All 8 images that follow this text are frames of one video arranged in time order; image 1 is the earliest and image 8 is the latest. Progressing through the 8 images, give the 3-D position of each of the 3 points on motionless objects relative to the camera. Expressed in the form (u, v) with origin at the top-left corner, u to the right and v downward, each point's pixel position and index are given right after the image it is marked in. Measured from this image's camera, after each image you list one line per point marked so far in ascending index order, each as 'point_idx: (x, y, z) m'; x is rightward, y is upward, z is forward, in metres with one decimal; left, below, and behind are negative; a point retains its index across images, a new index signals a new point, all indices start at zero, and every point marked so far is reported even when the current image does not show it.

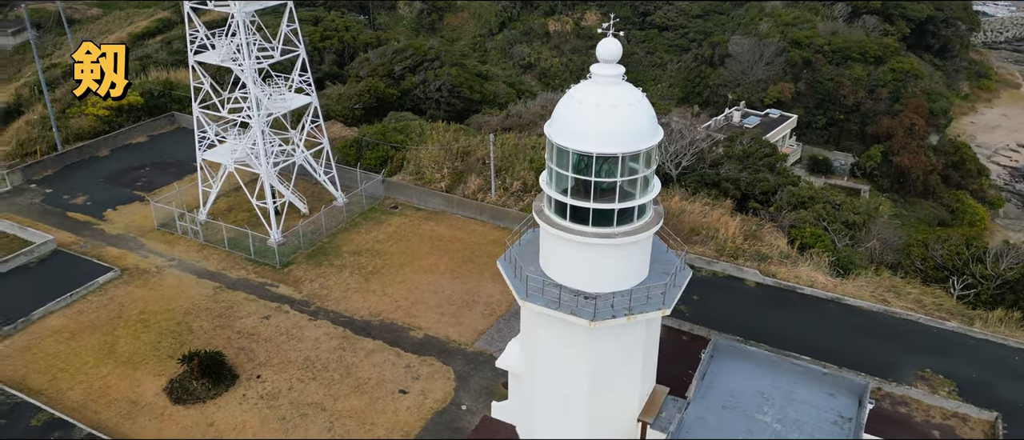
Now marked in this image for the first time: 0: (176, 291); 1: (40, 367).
0: (-8.2, -1.8, +18.0) m
1: (-9.9, -3.1, +15.3) m
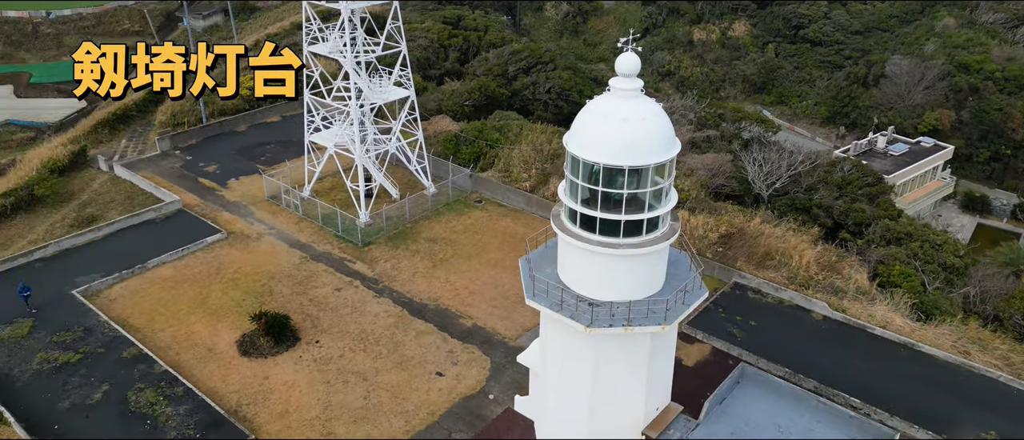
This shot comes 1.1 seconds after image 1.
0: (-6.6, -1.0, +20.0) m
1: (-8.9, -2.1, +17.7) m
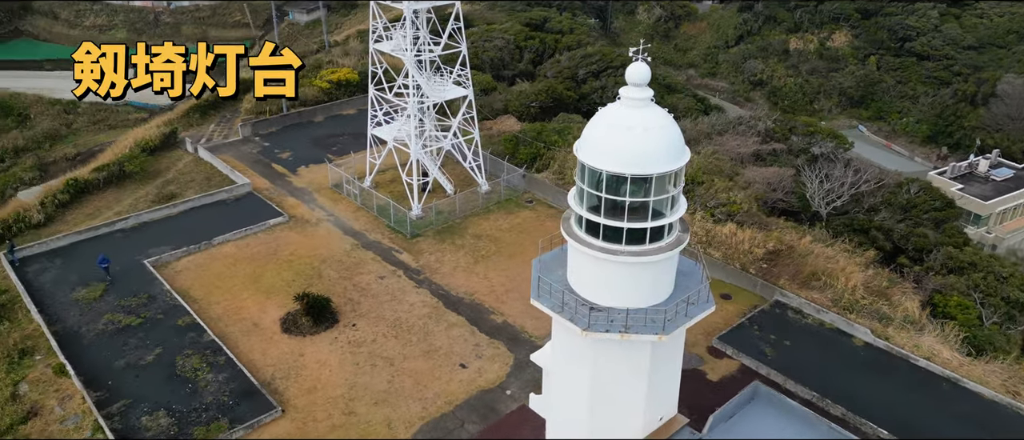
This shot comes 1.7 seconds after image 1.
0: (-5.4, -0.6, +21.0) m
1: (-8.0, -1.6, +19.1) m
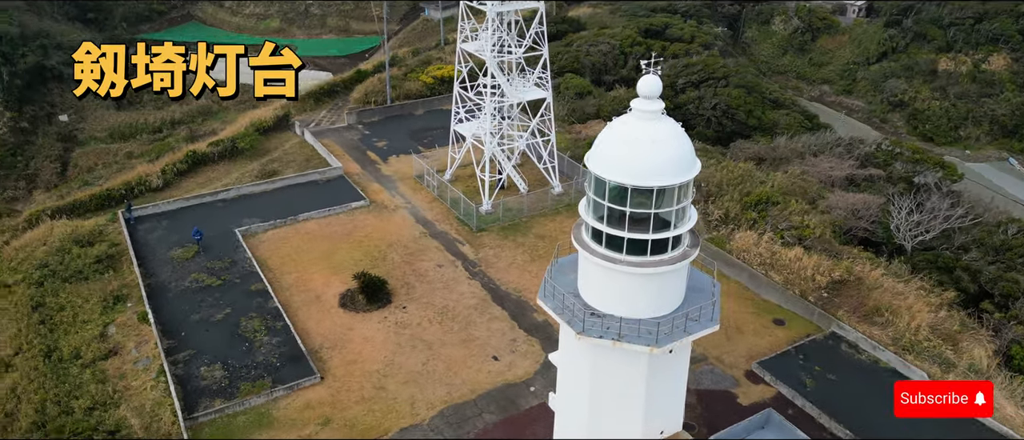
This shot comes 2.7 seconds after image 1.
0: (-3.6, -0.2, +22.3) m
1: (-6.5, -0.9, +20.8) m
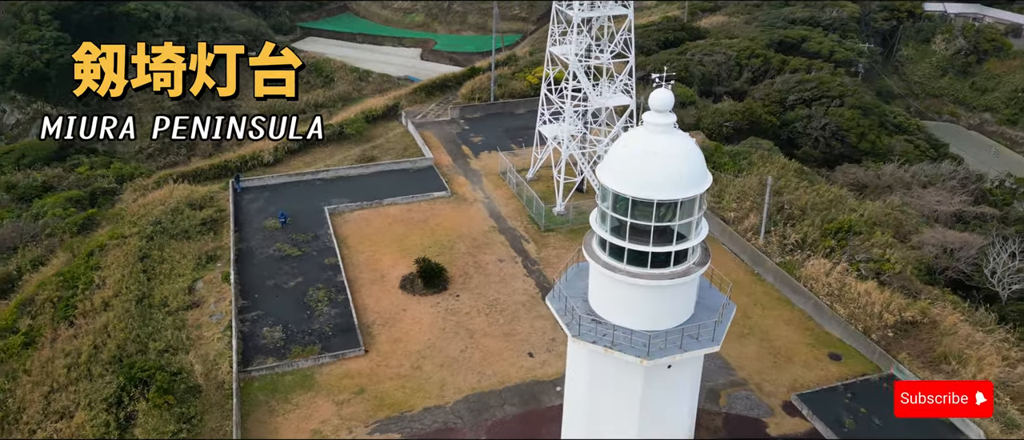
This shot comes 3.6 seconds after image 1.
0: (-1.4, 0.0, +23.2) m
1: (-4.6, -0.4, +22.3) m
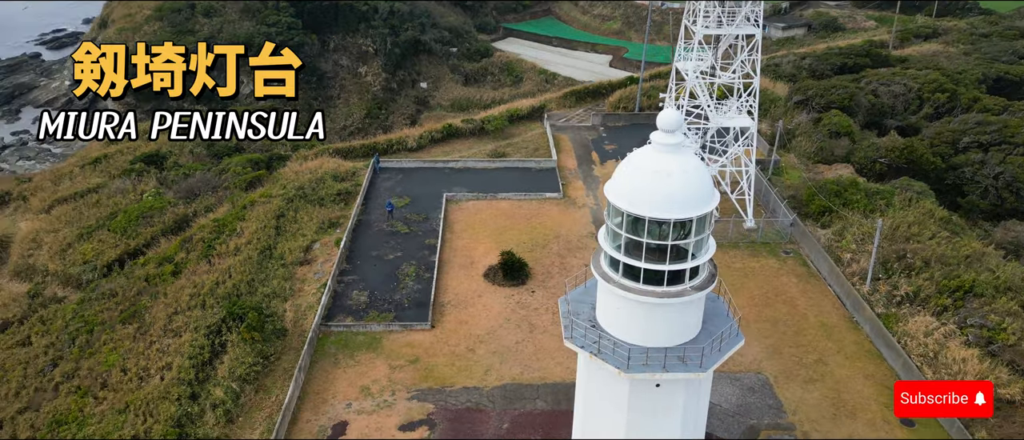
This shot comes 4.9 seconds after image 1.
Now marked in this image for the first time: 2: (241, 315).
0: (+1.9, -0.1, +23.8) m
1: (-1.4, 0.0, +23.9) m
2: (-6.8, -2.4, +18.1) m
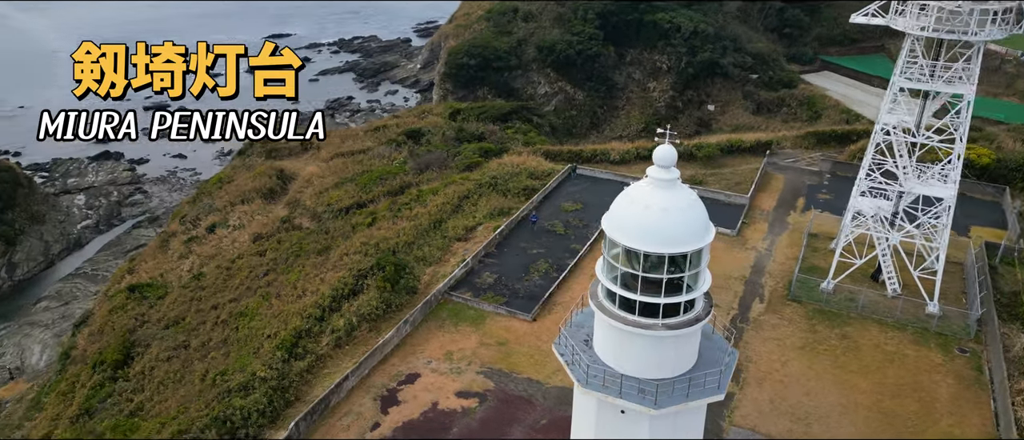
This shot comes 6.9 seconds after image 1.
0: (+6.8, -1.3, +23.1) m
1: (+3.8, -0.6, +24.5) m
2: (-3.8, -1.4, +21.6) m
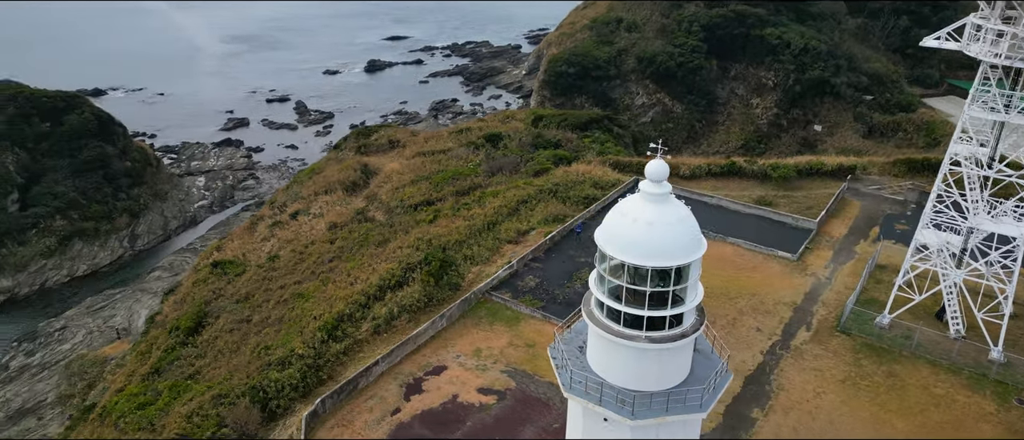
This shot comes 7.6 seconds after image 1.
0: (+8.2, -2.0, +22.5) m
1: (+5.5, -1.1, +24.3) m
2: (-2.5, -1.3, +22.5) m
